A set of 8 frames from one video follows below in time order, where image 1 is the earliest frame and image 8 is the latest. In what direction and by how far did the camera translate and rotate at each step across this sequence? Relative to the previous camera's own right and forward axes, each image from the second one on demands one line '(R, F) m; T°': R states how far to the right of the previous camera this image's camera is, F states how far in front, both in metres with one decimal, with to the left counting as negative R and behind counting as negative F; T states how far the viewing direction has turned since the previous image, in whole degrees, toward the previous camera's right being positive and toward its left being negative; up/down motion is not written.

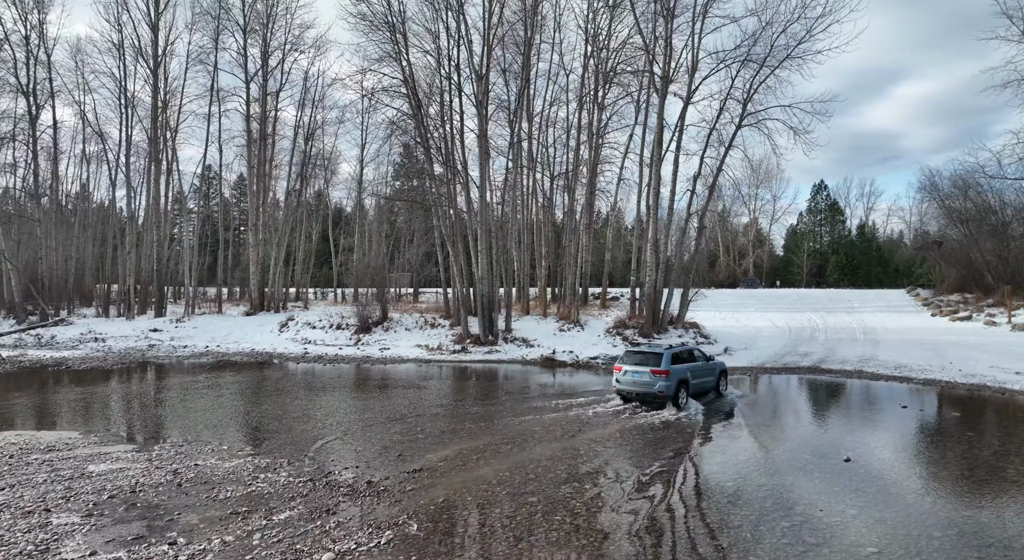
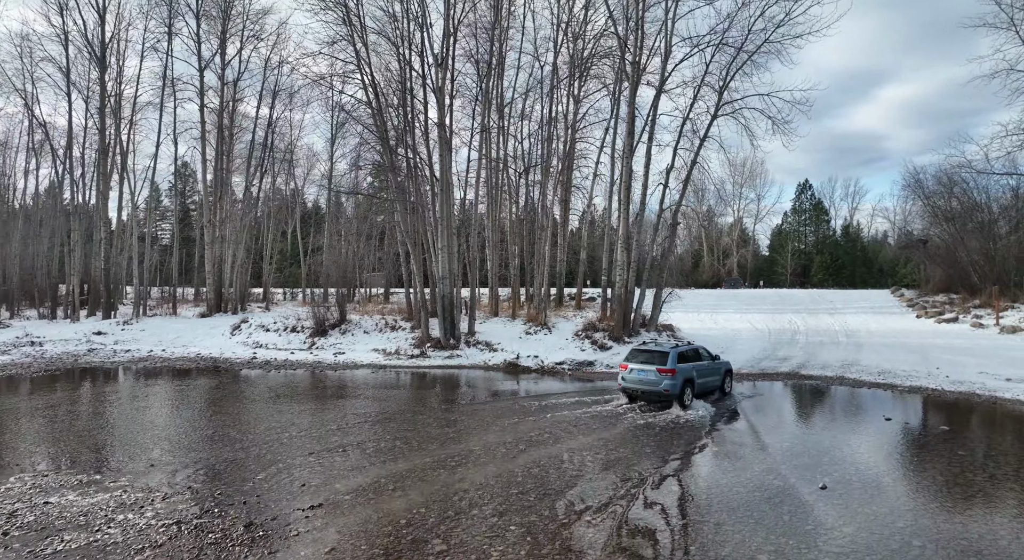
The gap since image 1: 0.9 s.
(+0.9, +1.3) m; +1°
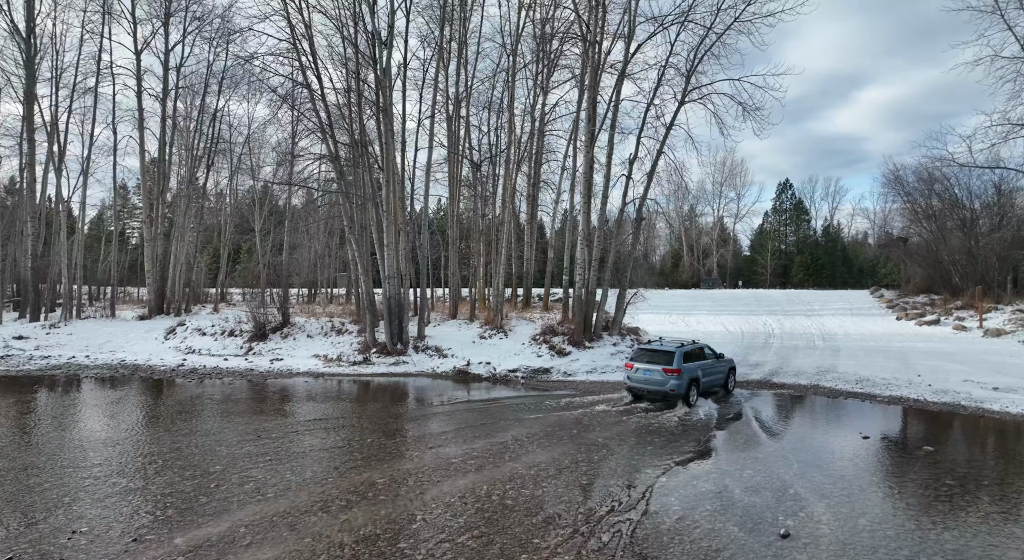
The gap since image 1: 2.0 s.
(+1.0, +1.6) m; +1°
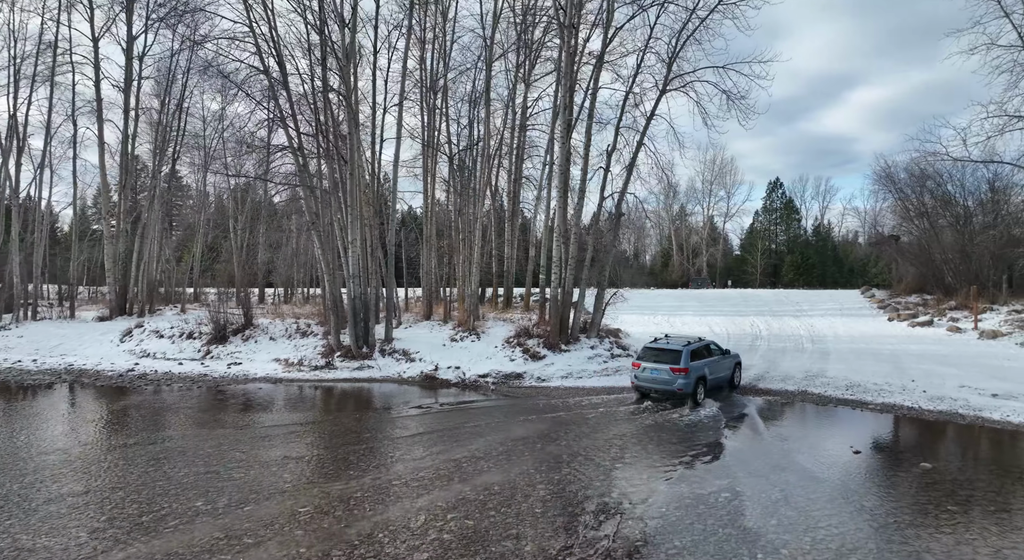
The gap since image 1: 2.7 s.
(+0.6, +1.0) m; +1°
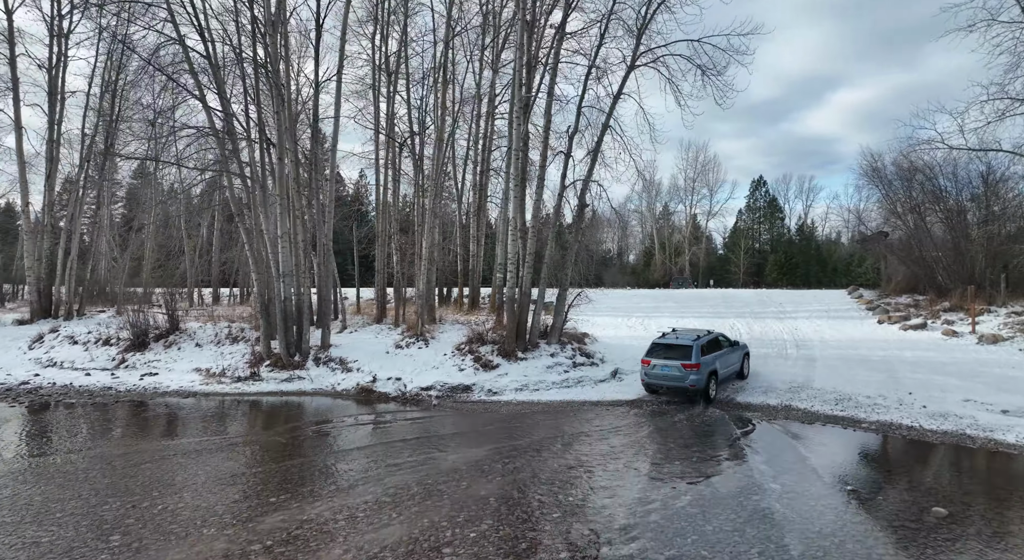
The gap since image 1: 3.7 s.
(+0.9, +1.9) m; +1°
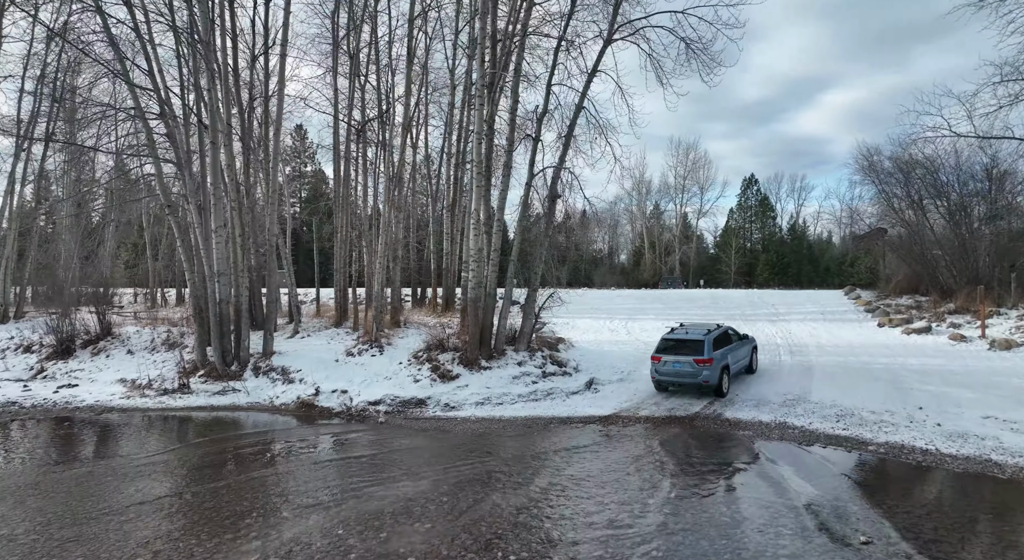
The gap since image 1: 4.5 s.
(+0.7, +1.6) m; +1°
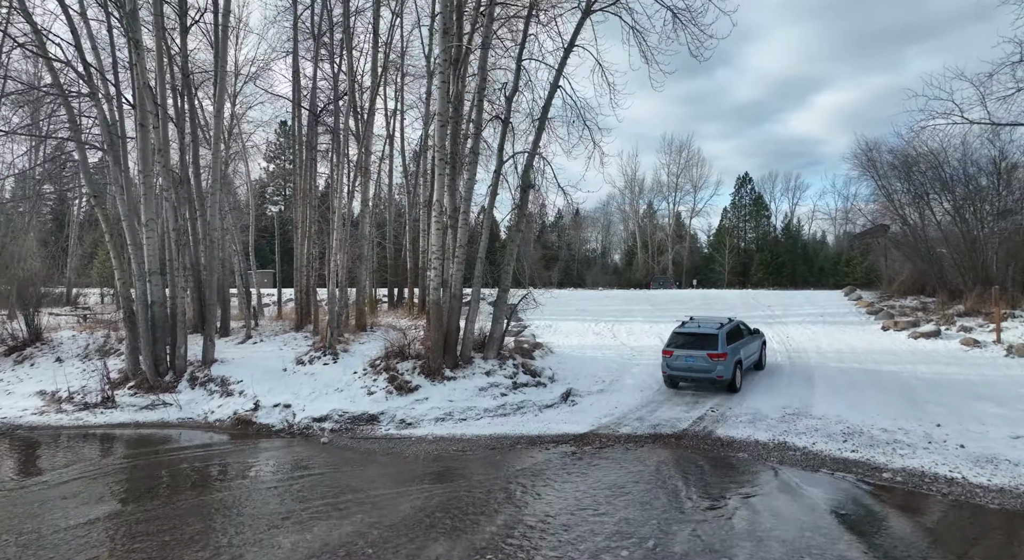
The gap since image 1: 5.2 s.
(+0.6, +1.5) m; +1°
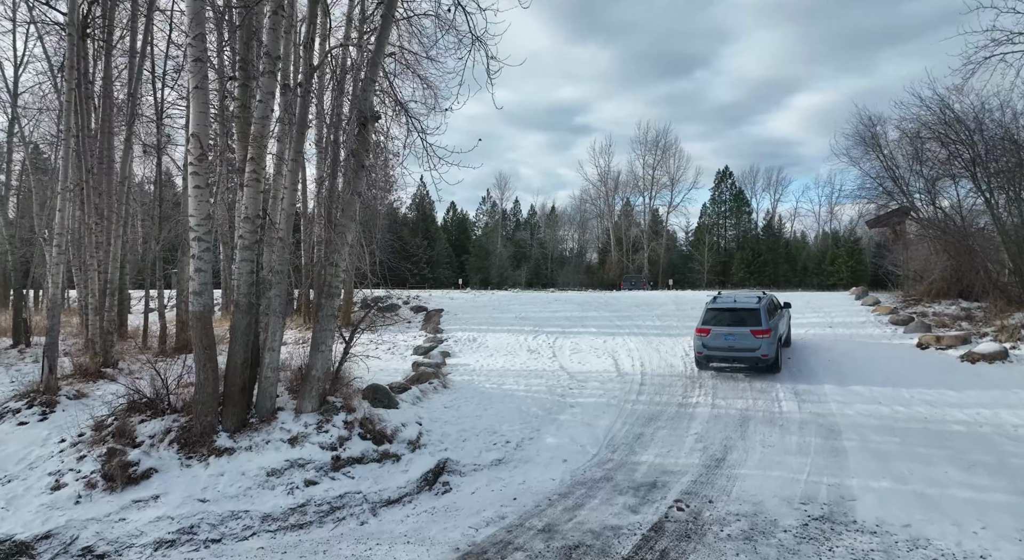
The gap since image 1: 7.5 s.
(+1.9, +5.2) m; +2°
